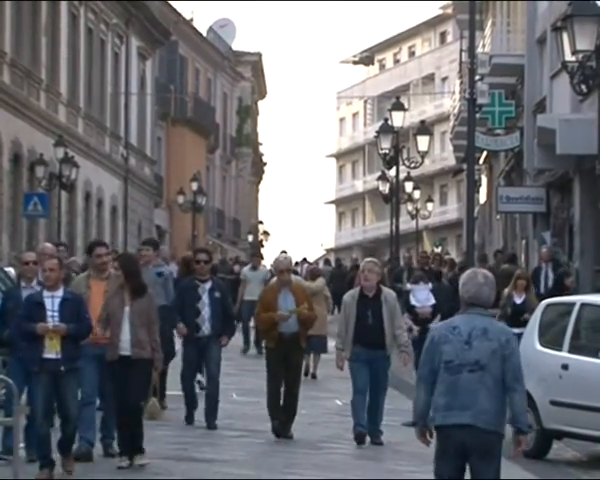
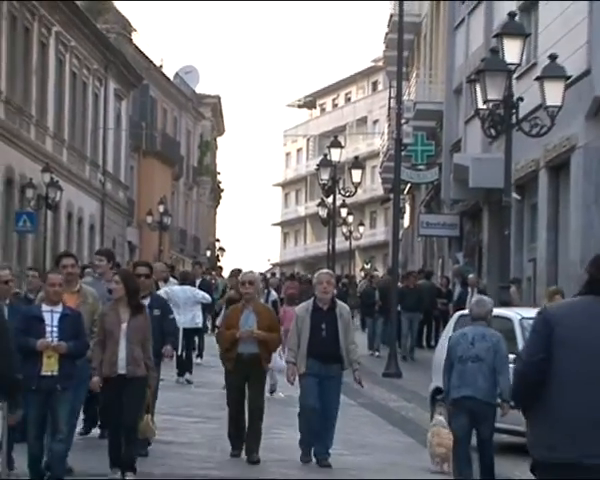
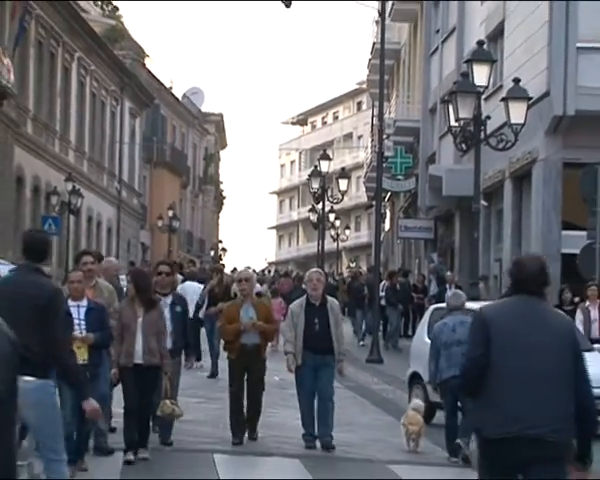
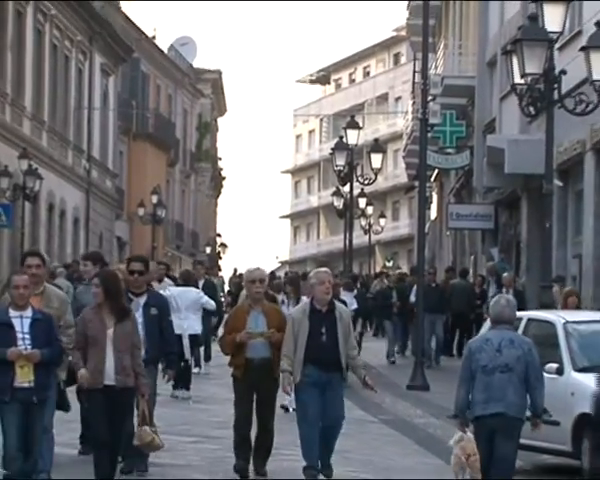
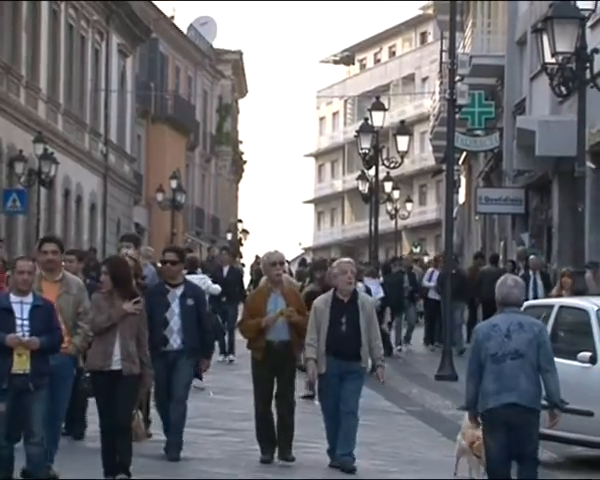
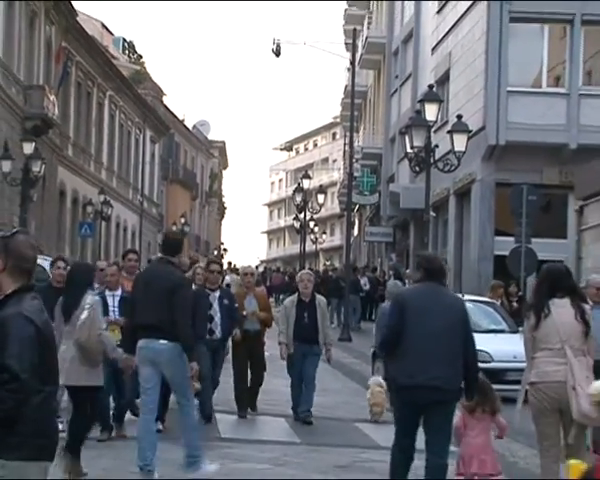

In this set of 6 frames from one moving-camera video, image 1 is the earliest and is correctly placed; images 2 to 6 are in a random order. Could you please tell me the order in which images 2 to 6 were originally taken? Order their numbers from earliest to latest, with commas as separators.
5, 4, 2, 3, 6
